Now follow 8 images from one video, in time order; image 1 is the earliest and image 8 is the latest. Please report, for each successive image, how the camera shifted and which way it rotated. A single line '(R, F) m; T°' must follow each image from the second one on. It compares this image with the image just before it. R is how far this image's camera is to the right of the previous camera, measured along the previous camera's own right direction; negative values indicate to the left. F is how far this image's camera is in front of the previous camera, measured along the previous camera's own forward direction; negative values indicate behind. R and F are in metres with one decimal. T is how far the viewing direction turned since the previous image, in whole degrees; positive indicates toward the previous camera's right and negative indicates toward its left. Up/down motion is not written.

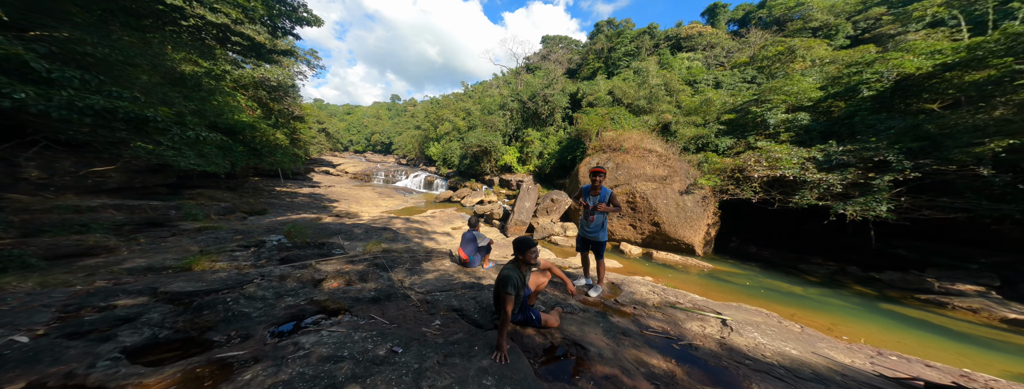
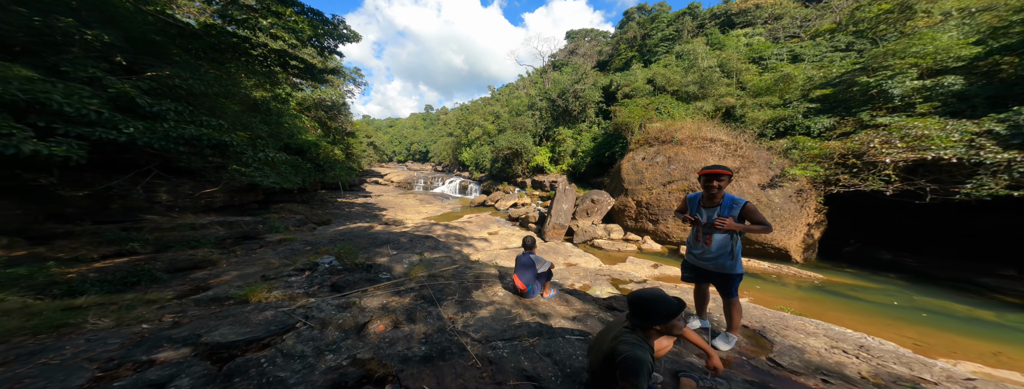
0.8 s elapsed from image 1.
(-0.2, +0.4) m; -8°
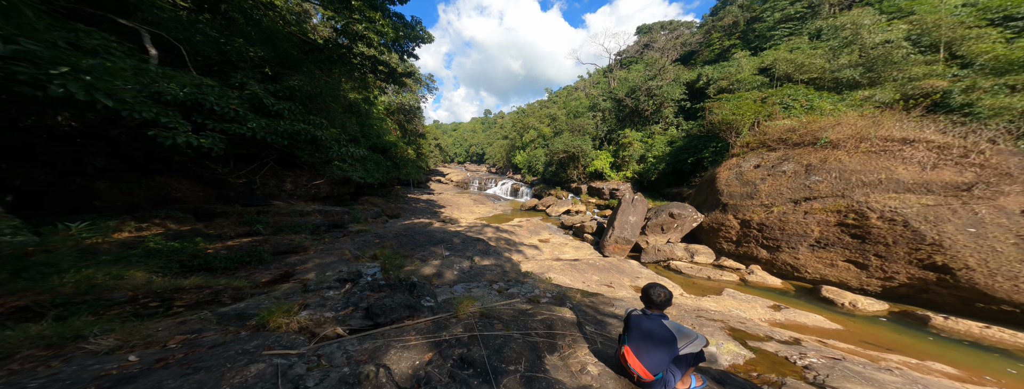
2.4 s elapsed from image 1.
(-0.2, +0.8) m; -15°
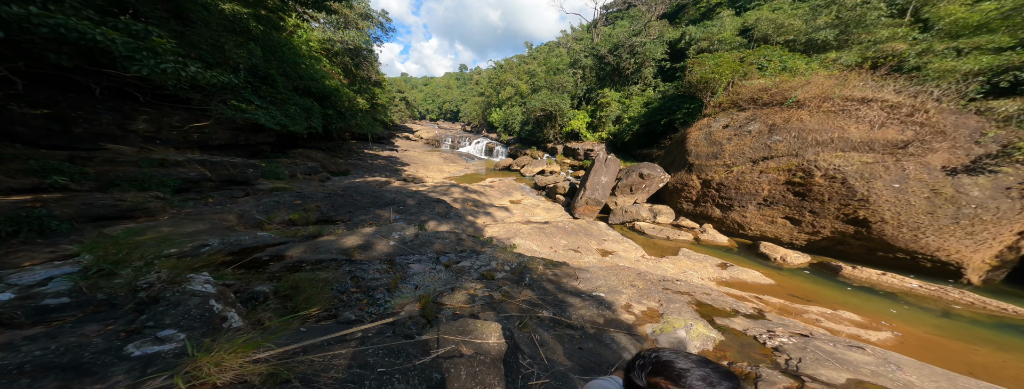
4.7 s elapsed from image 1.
(+0.4, +1.1) m; +5°
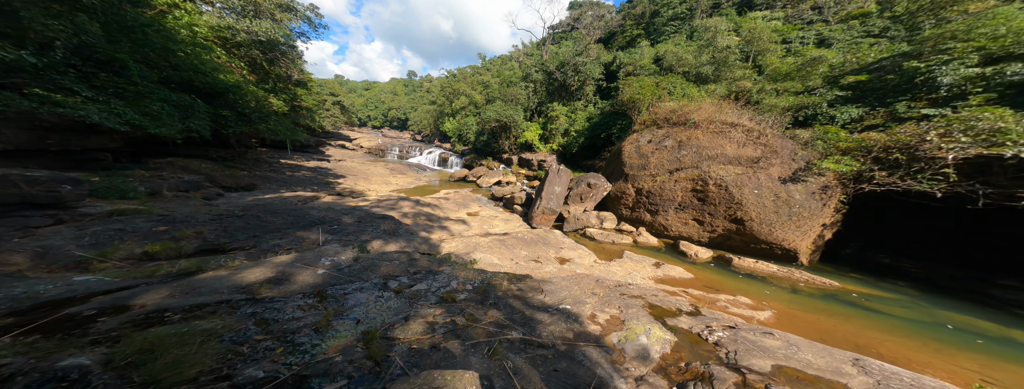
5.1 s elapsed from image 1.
(-0.1, +0.2) m; +10°
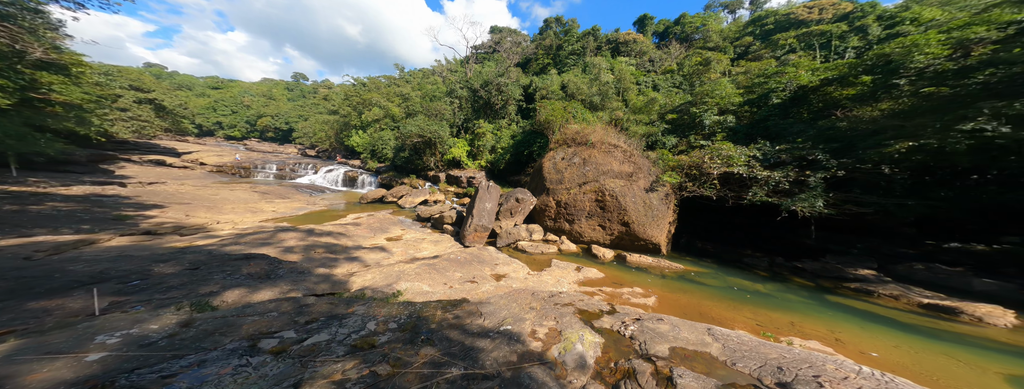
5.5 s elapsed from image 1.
(0.0, +0.2) m; +15°
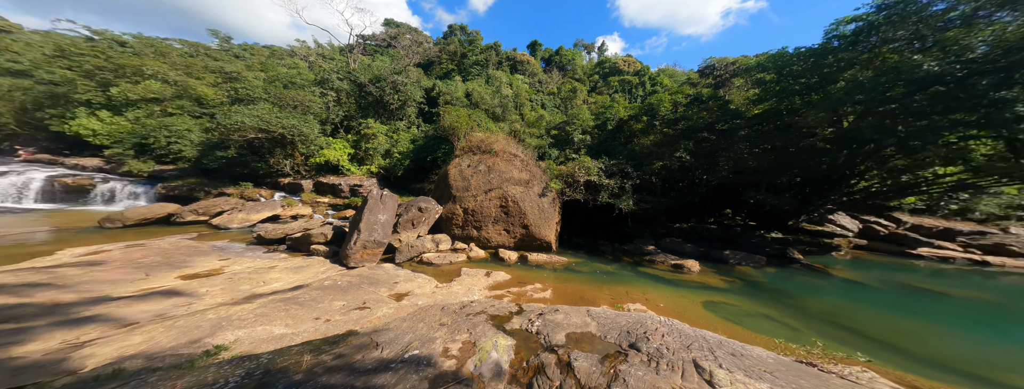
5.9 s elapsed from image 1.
(+0.1, +0.1) m; +20°
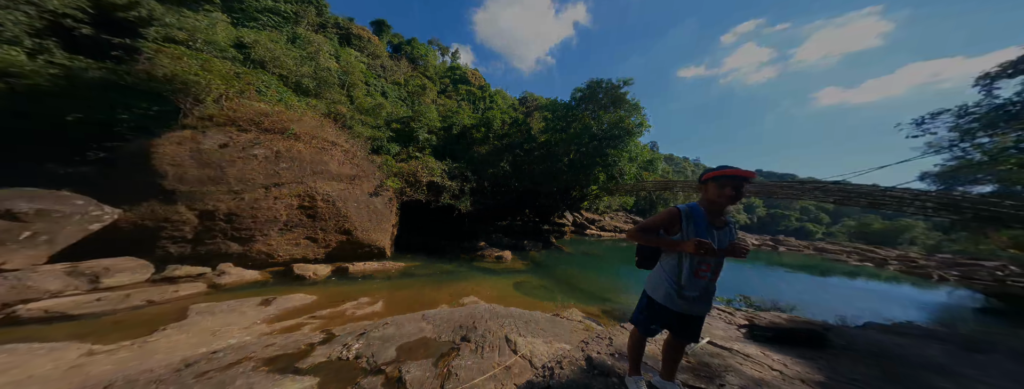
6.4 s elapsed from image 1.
(+0.8, +0.2) m; +34°
